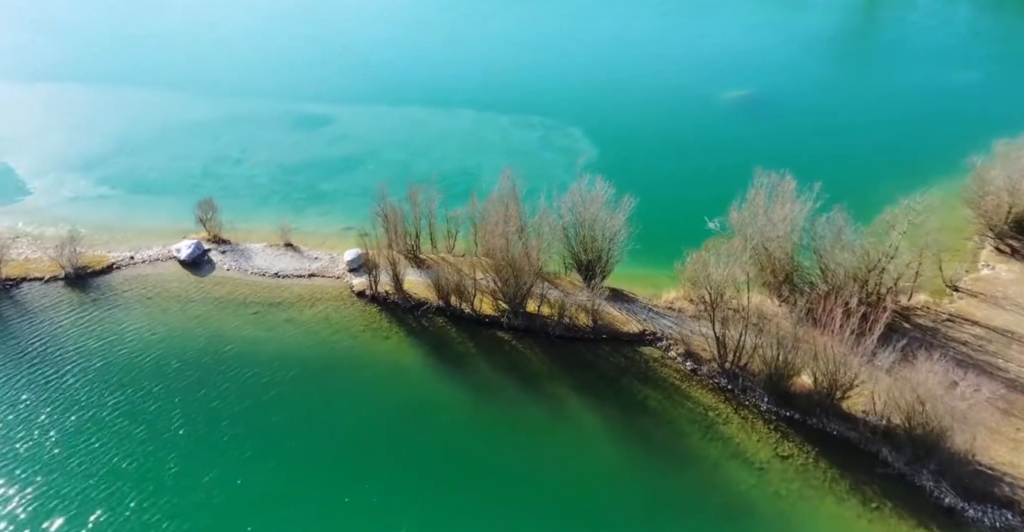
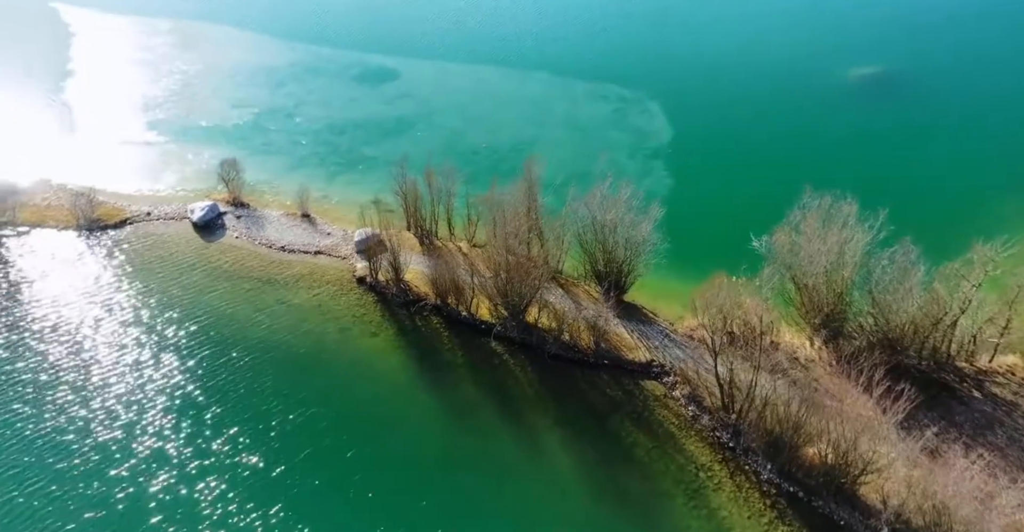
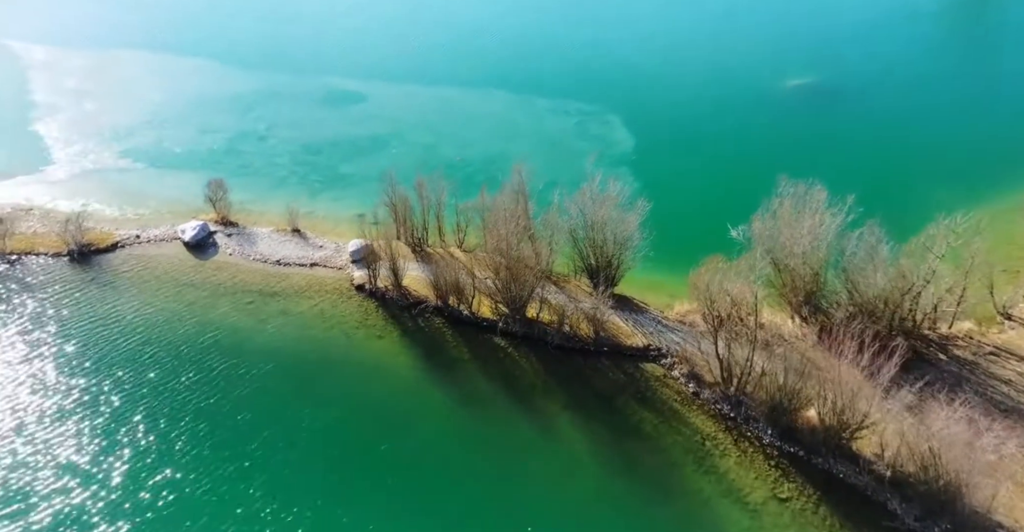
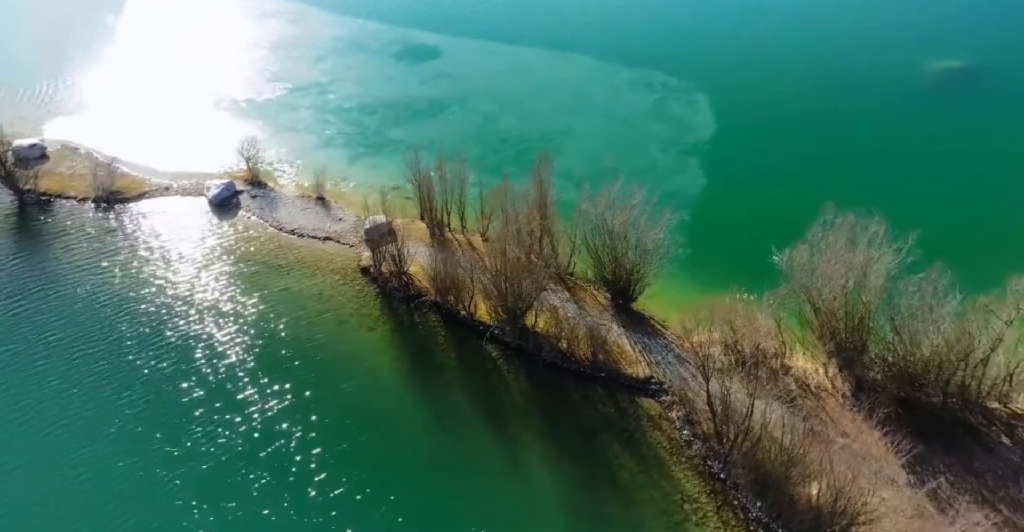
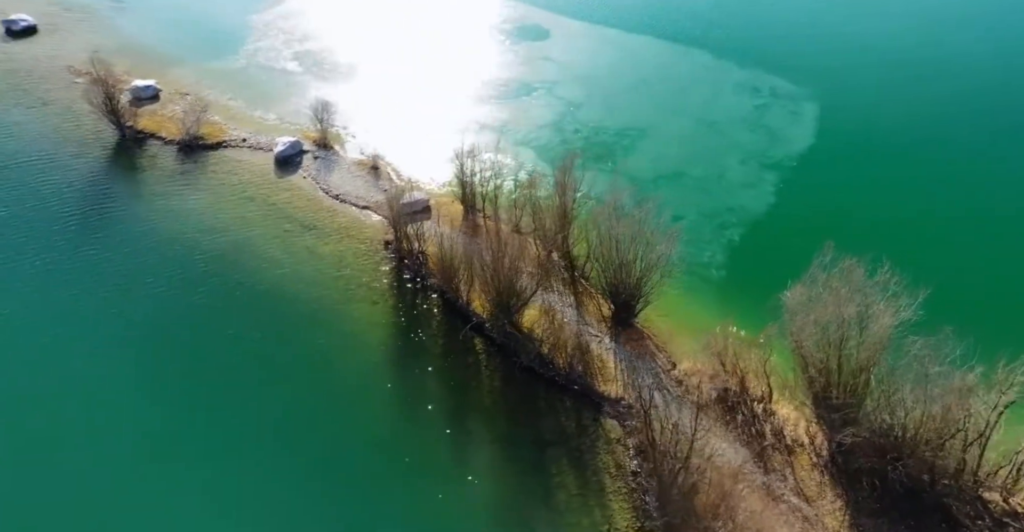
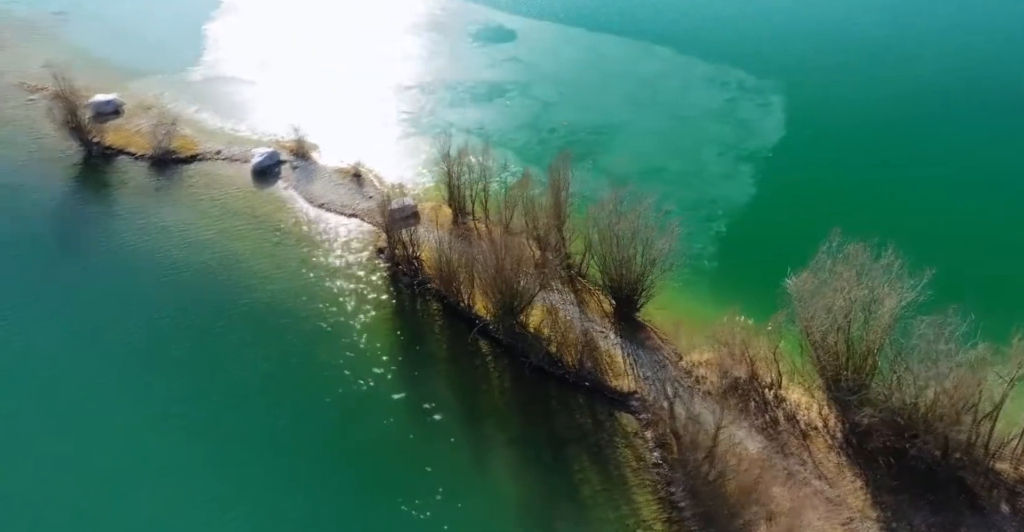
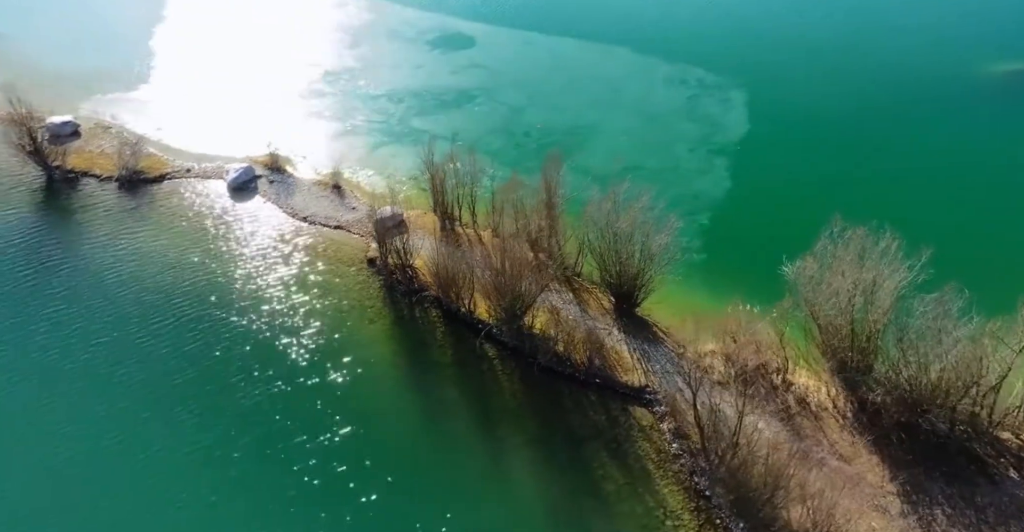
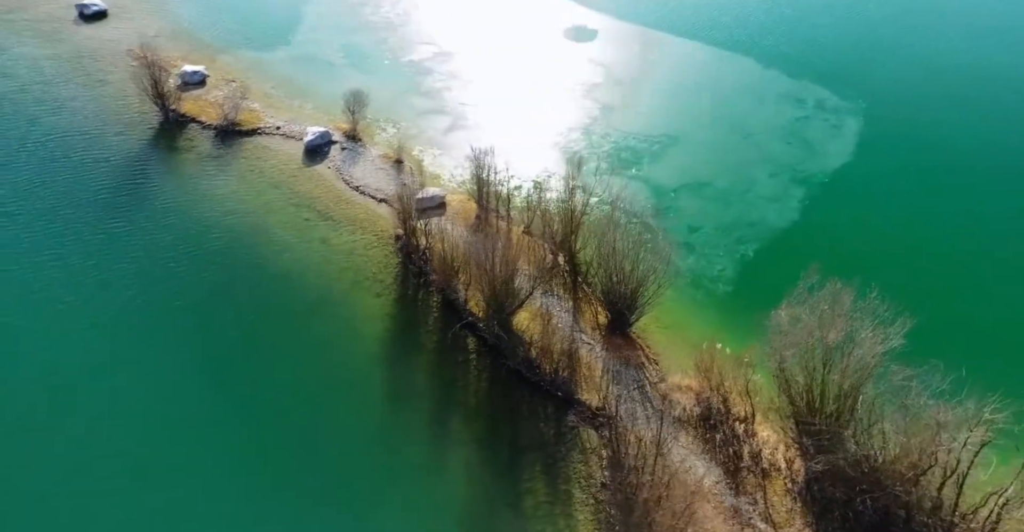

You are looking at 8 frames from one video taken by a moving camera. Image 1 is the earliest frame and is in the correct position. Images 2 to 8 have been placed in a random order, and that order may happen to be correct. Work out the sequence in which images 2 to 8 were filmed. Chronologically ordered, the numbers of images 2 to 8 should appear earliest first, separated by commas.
3, 2, 4, 7, 6, 5, 8
